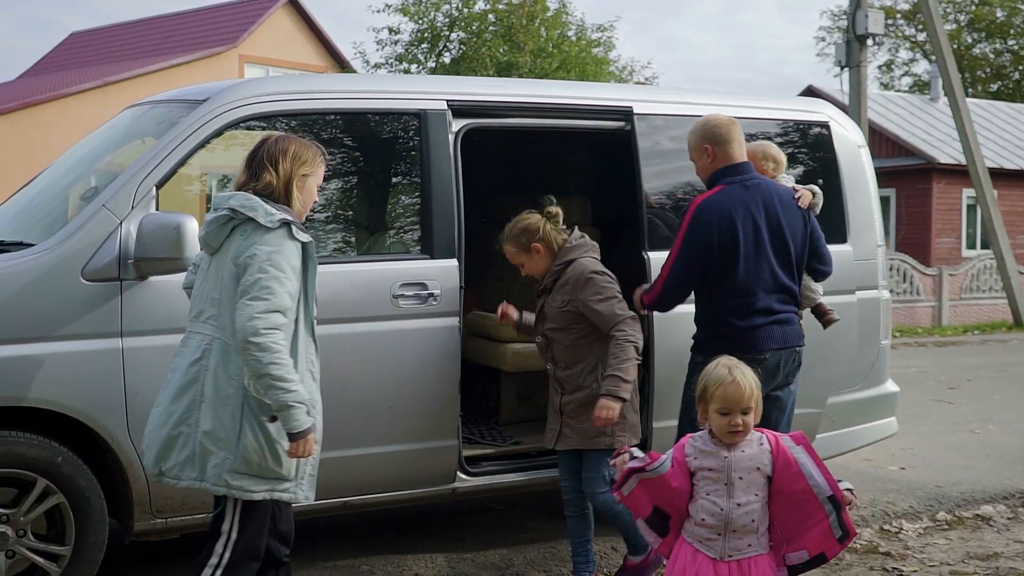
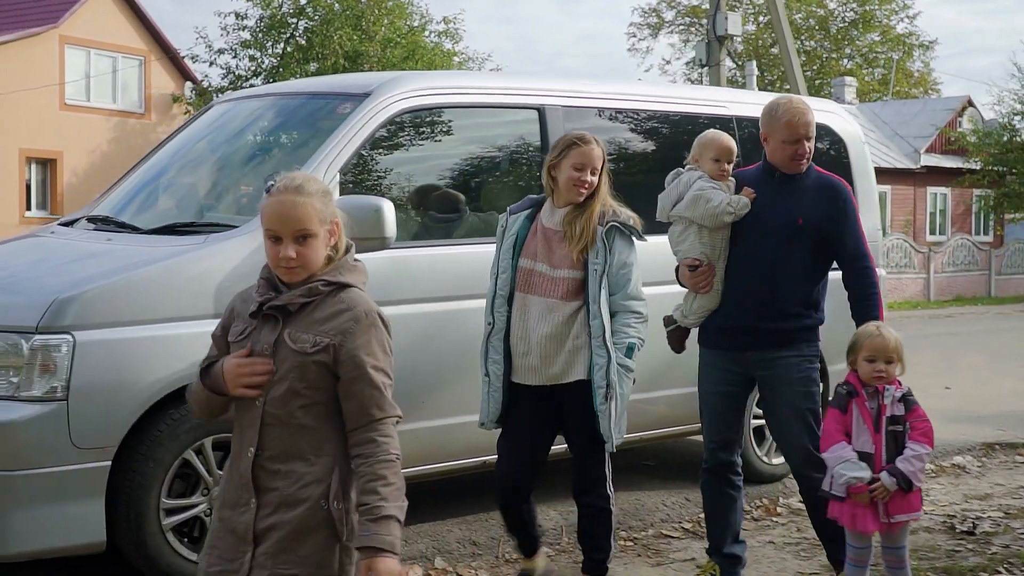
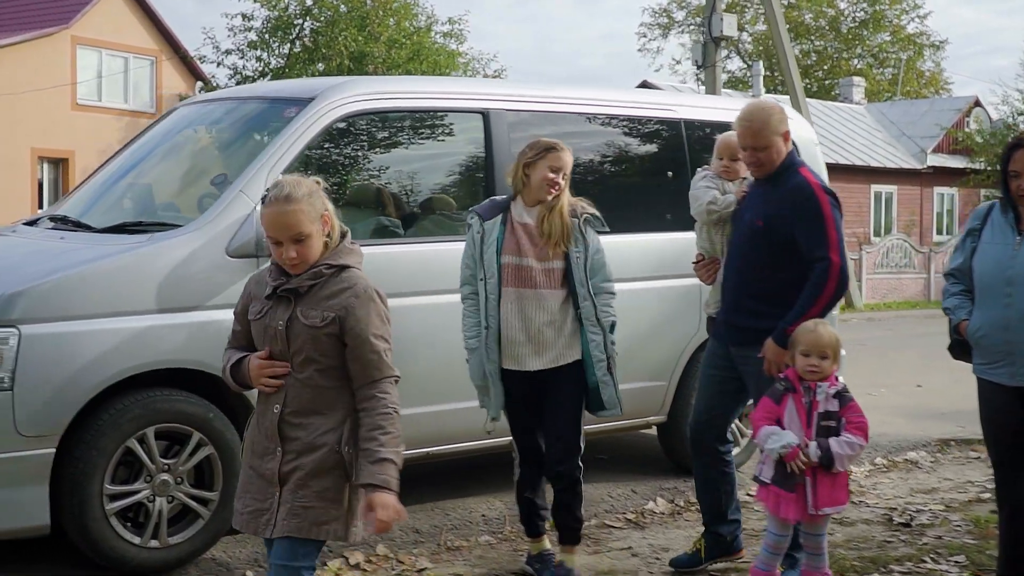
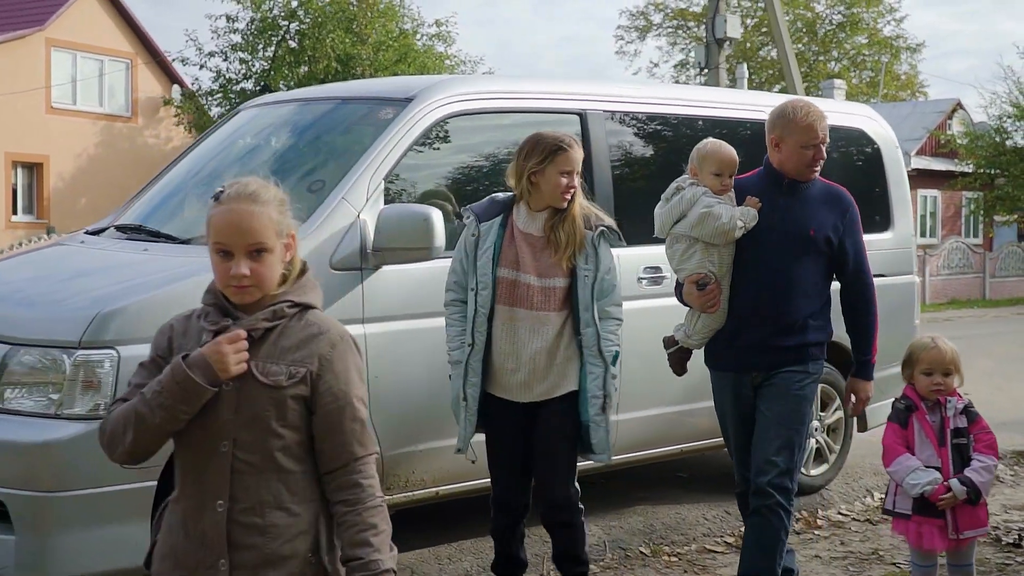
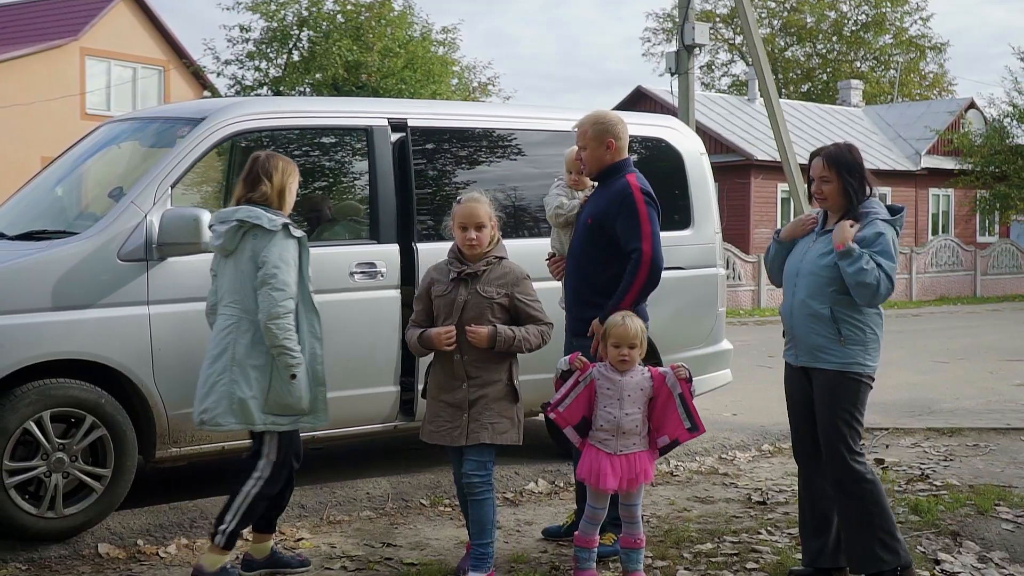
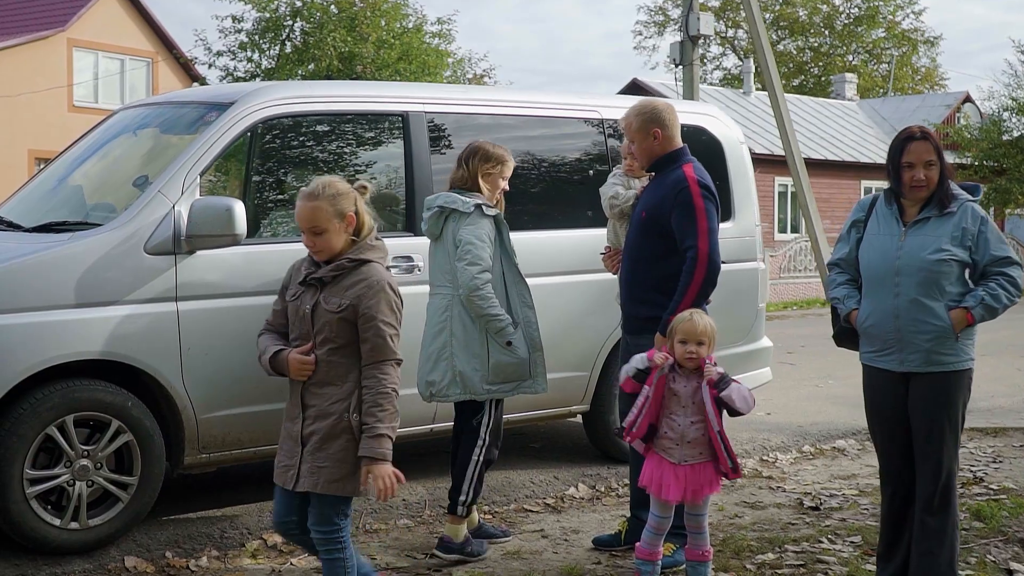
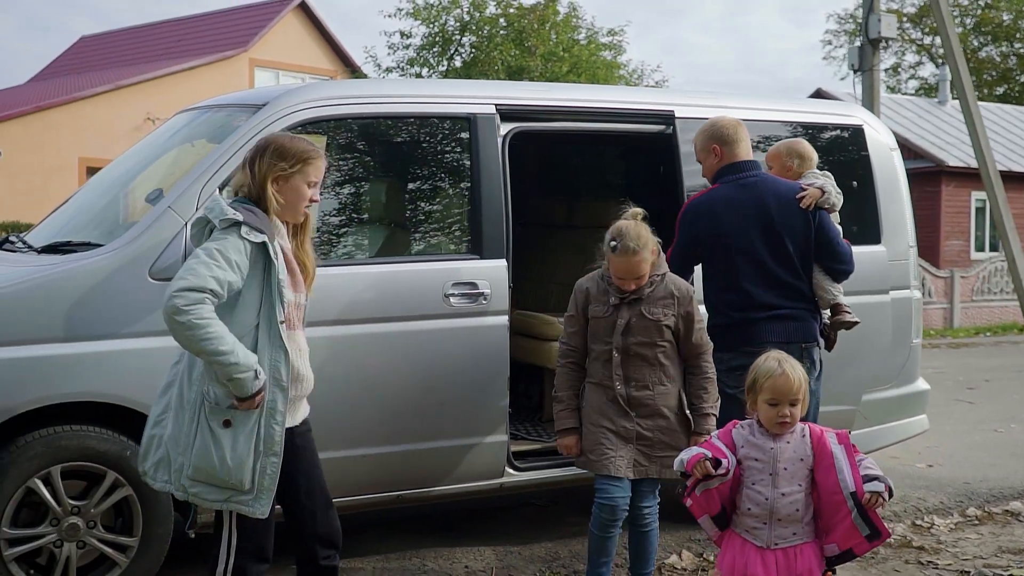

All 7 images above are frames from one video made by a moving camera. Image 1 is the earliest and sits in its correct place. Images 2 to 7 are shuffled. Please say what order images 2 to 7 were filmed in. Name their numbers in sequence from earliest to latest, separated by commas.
7, 5, 6, 3, 2, 4
